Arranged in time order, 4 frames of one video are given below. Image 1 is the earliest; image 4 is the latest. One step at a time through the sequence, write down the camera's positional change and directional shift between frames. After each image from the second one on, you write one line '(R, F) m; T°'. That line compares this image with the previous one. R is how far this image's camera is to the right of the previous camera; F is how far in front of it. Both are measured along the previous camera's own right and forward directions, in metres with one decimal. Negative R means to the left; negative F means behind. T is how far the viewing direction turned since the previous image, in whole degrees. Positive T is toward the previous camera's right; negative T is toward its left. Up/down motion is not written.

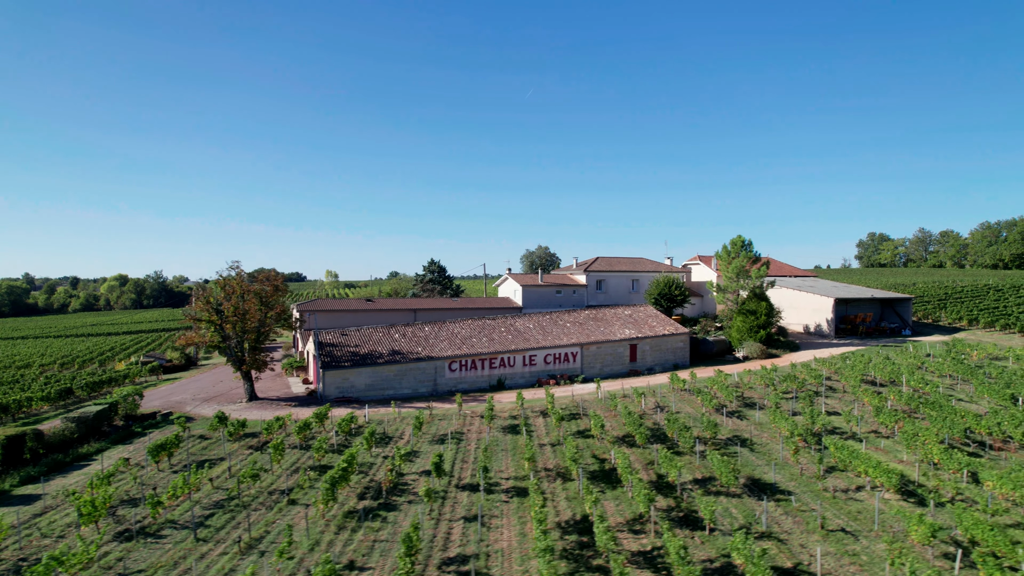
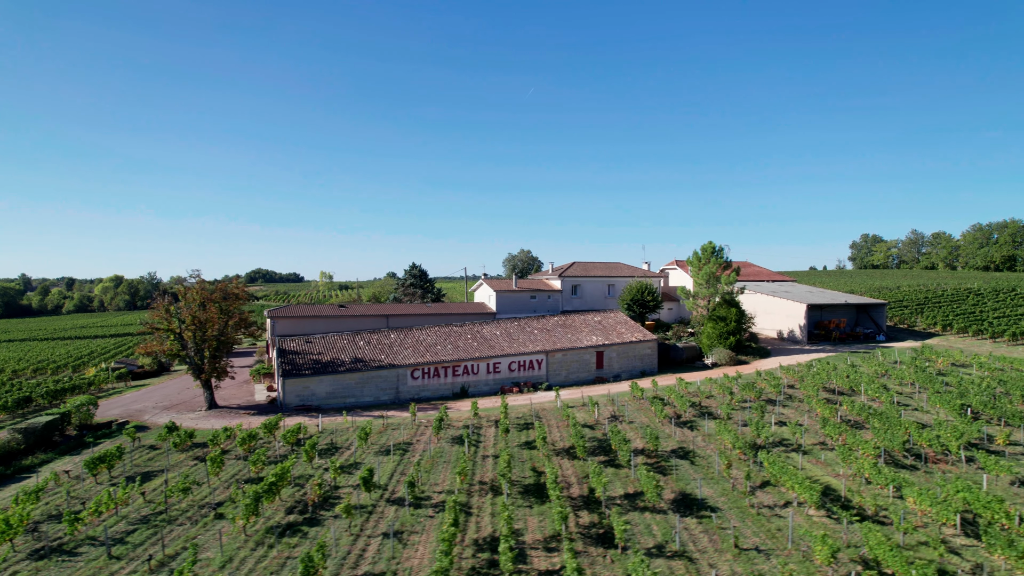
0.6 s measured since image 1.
(+1.6, 0.0) m; 0°
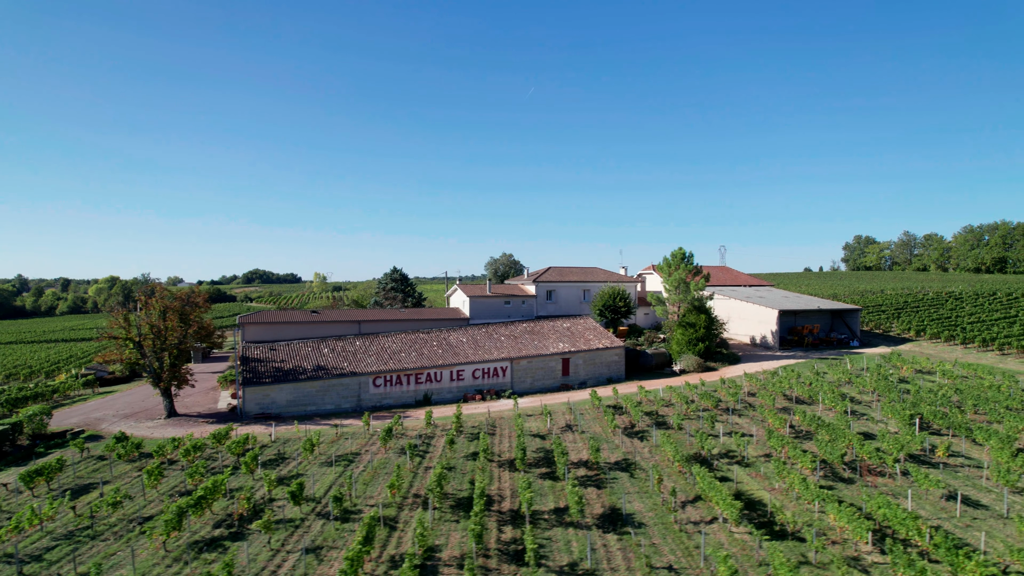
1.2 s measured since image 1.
(+1.7, 0.0) m; 0°
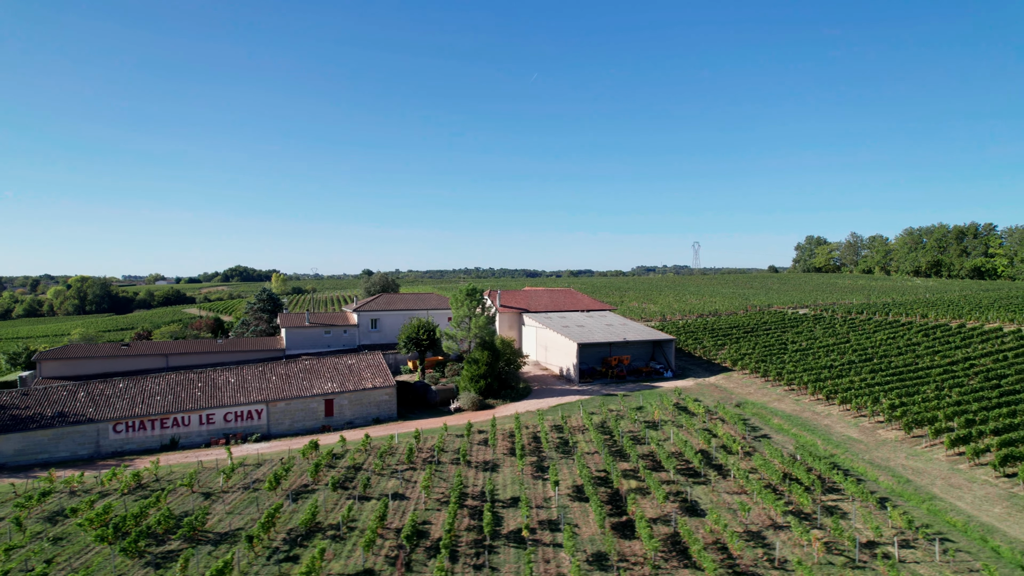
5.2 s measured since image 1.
(+11.6, 0.0) m; -1°
